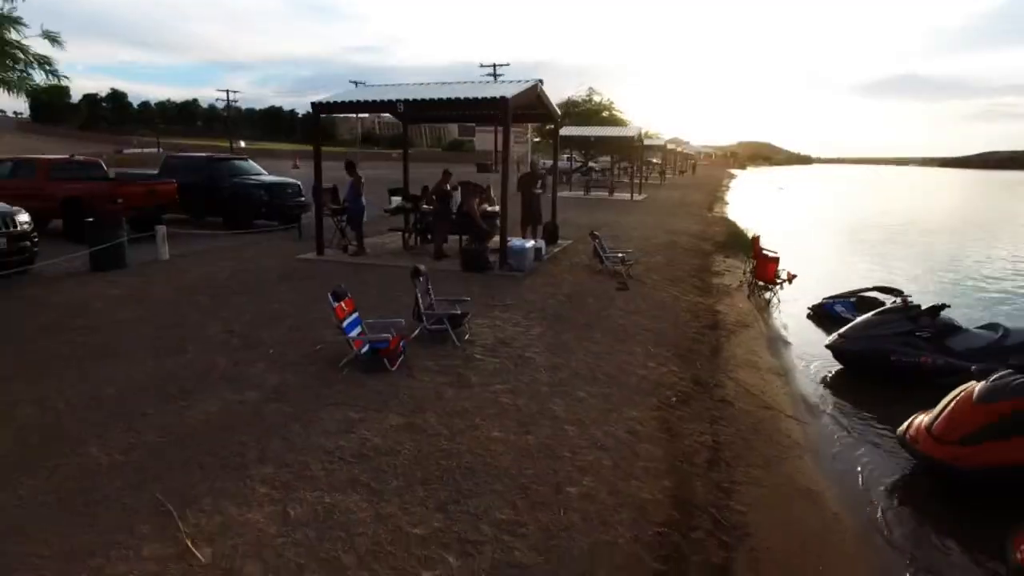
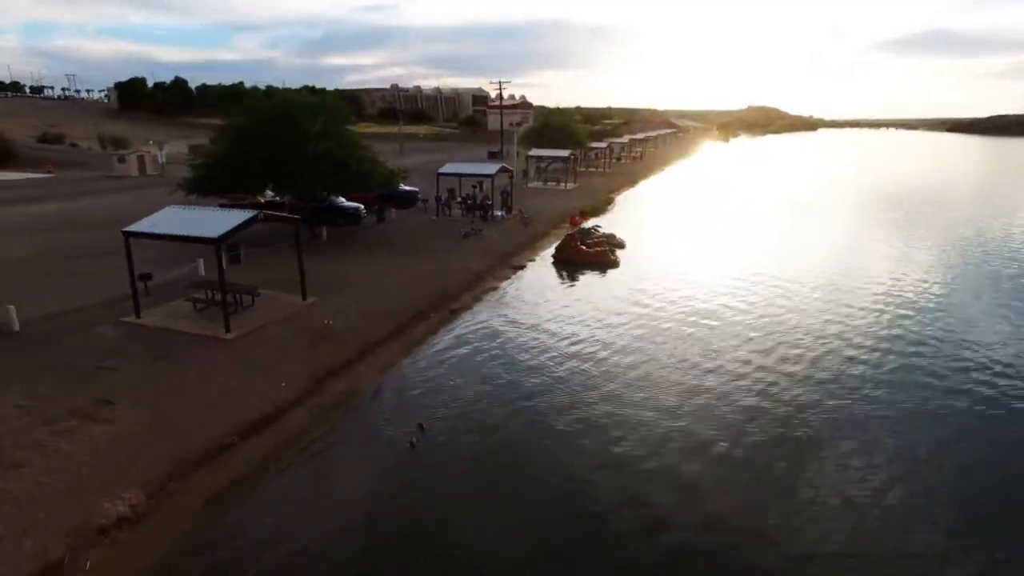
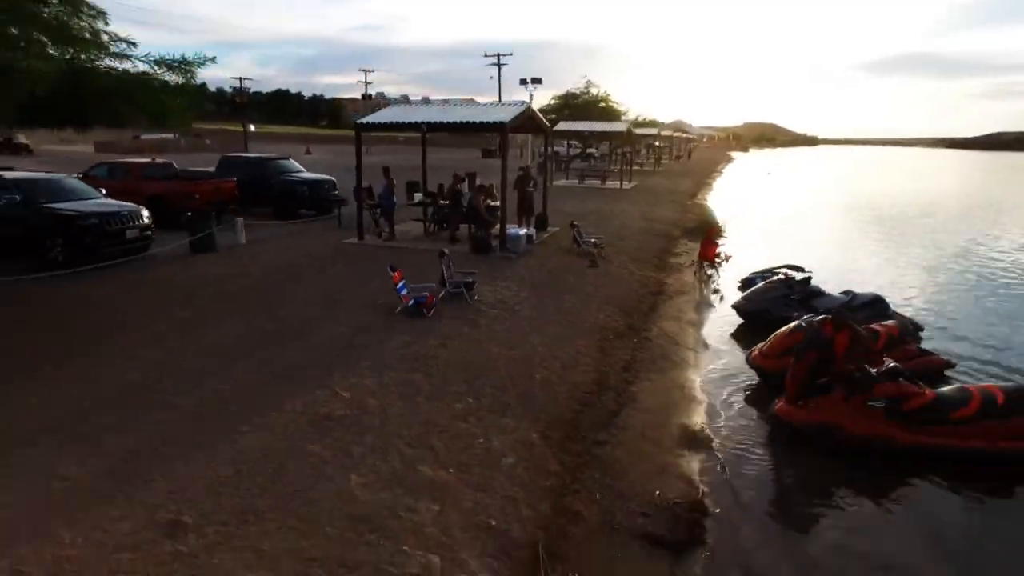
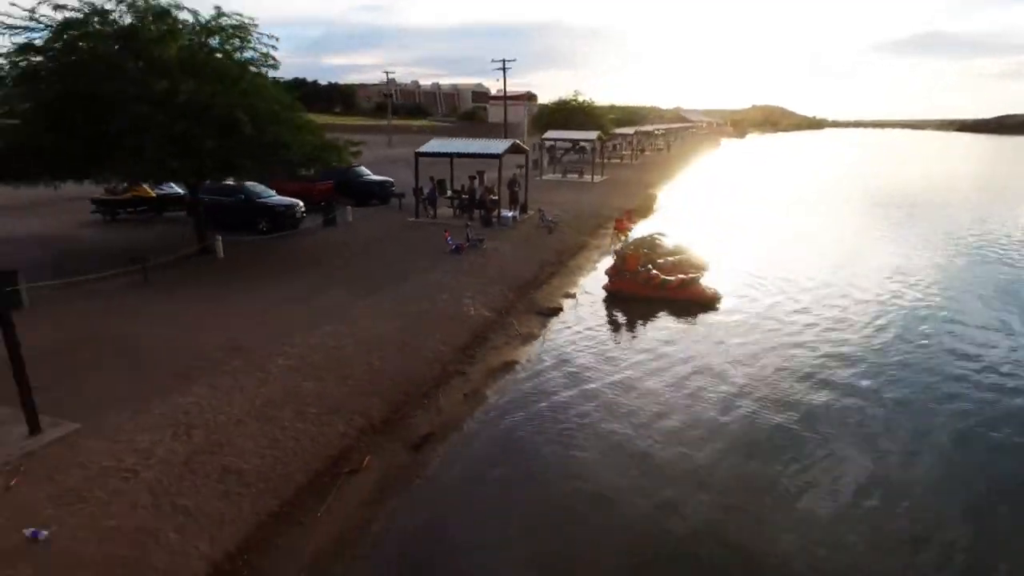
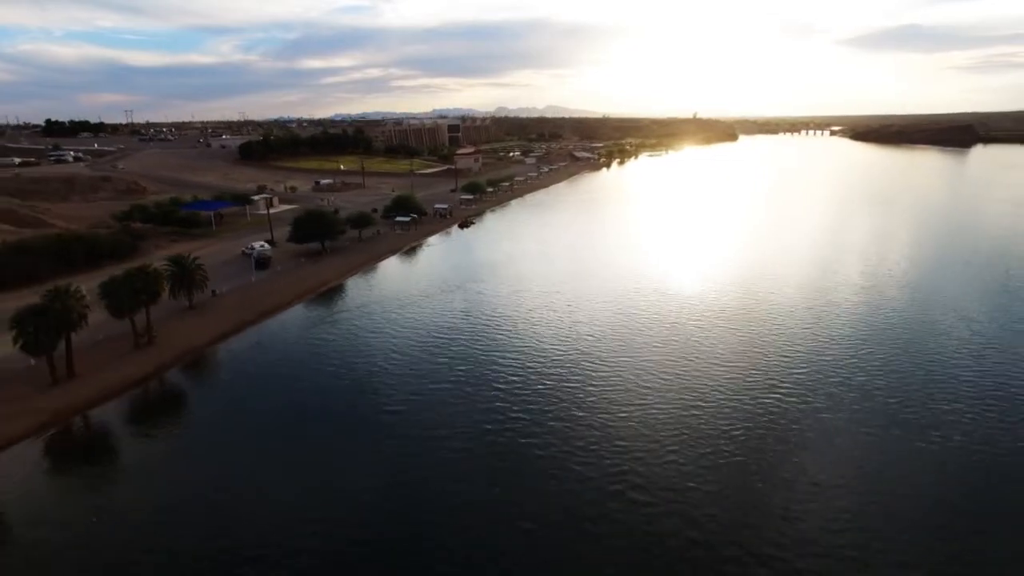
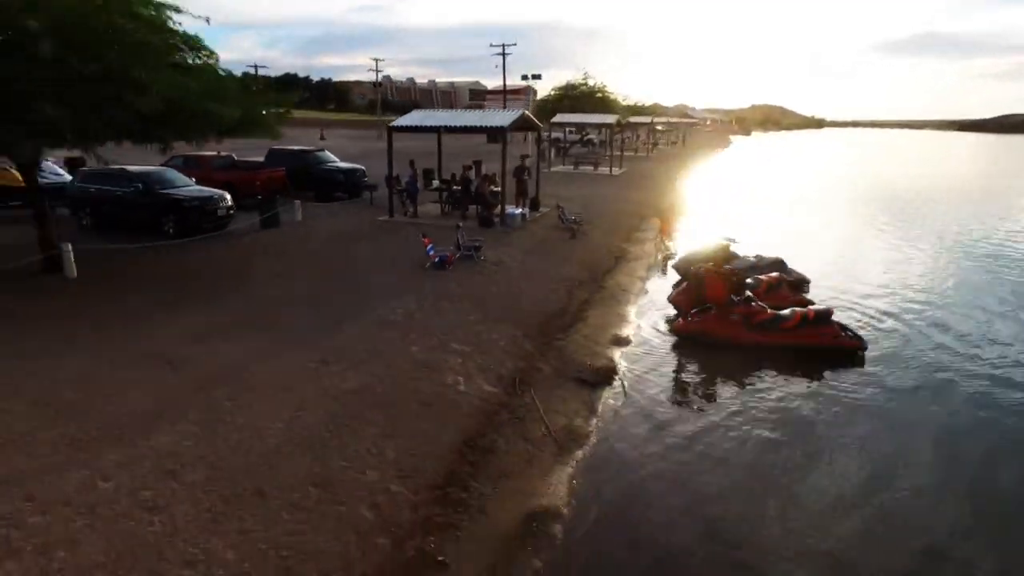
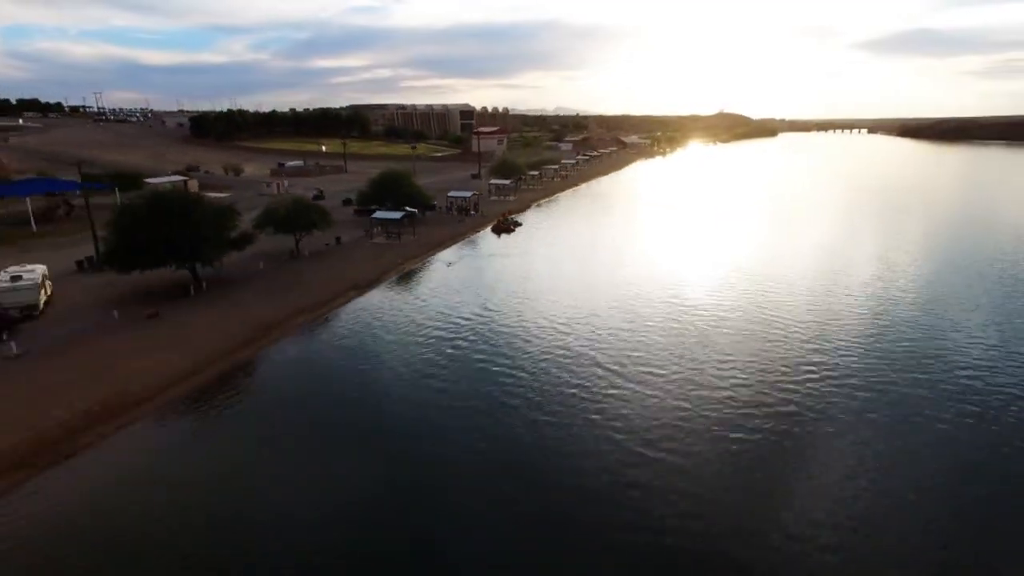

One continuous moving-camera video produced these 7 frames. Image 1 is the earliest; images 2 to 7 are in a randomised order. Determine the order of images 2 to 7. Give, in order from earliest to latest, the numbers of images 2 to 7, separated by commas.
3, 6, 4, 2, 7, 5
